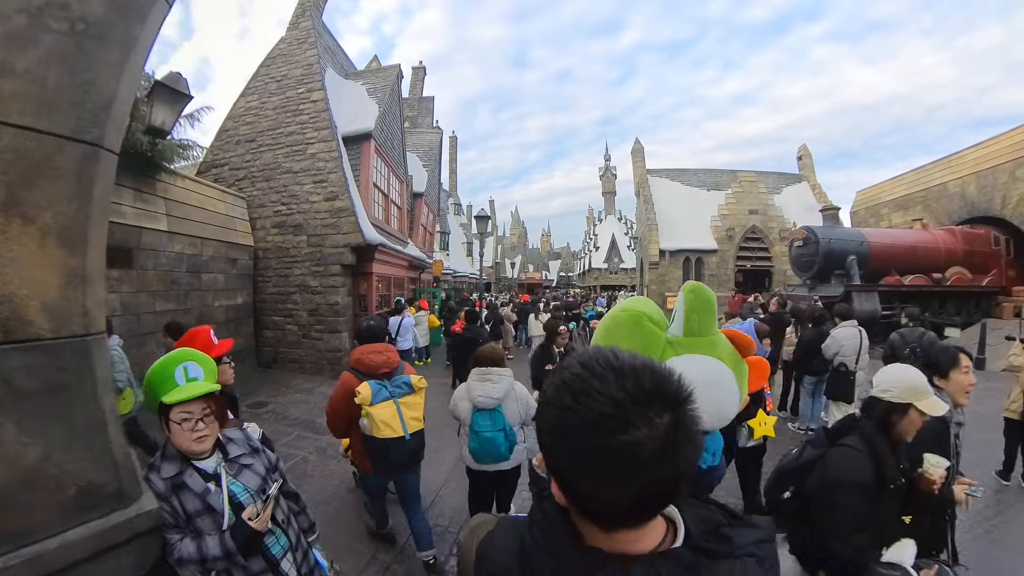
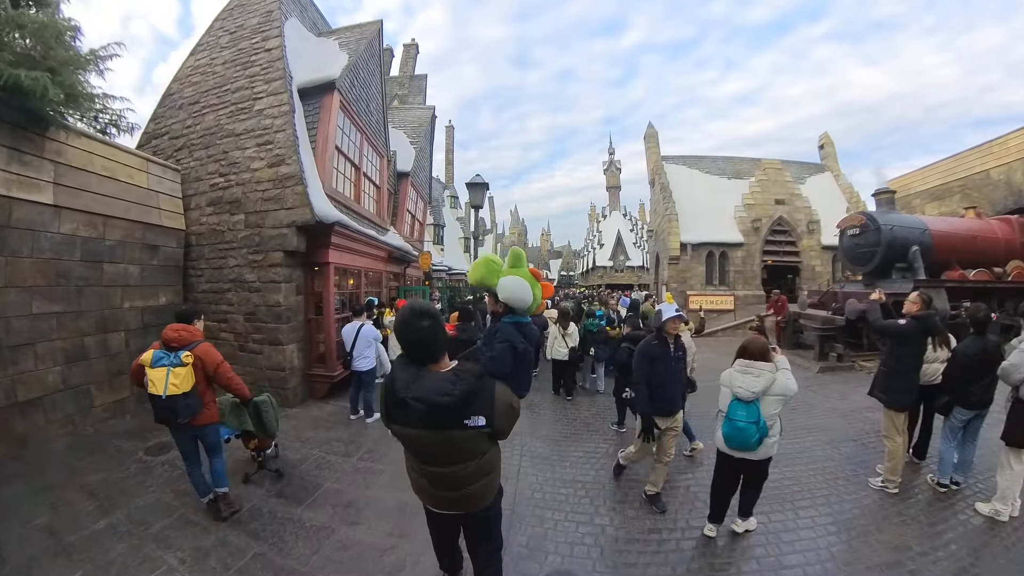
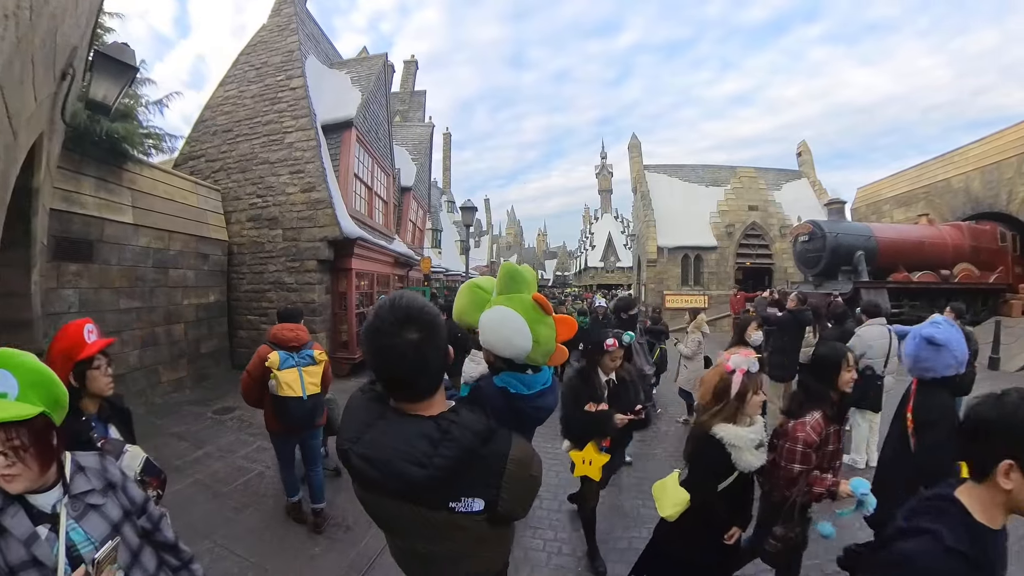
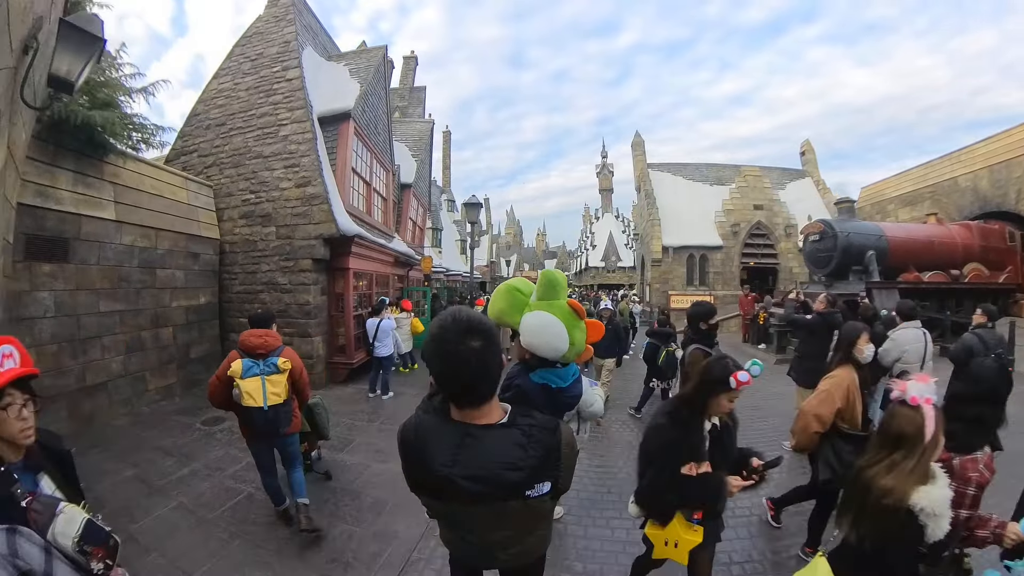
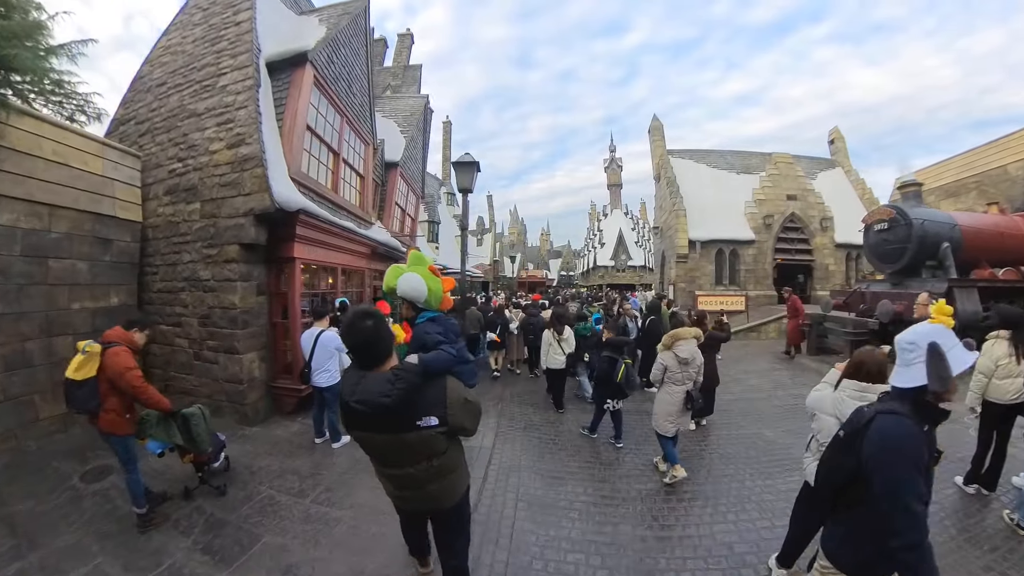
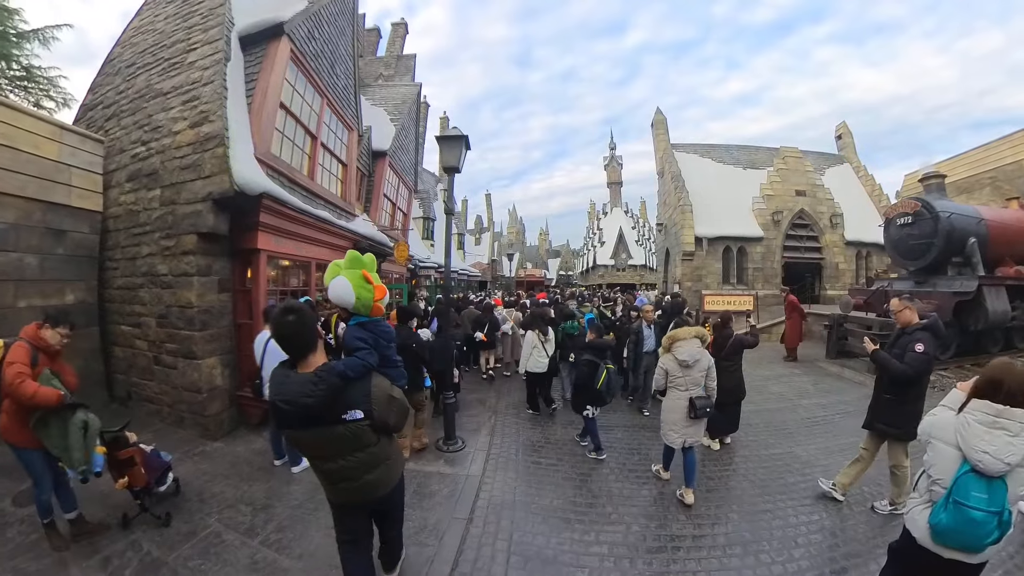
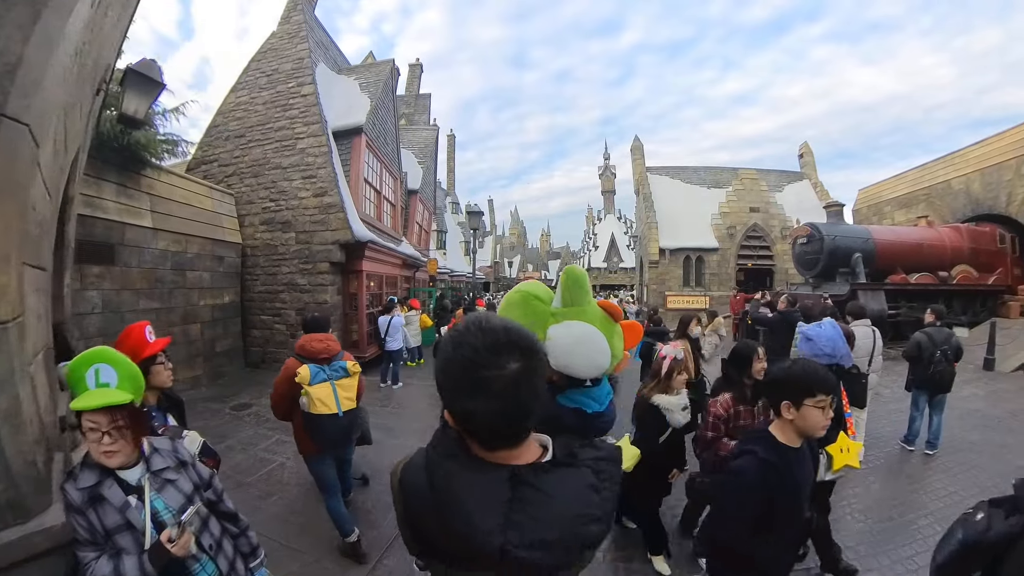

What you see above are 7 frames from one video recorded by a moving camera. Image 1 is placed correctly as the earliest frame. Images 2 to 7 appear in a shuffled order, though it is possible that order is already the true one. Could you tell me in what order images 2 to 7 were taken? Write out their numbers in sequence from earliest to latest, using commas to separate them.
7, 3, 4, 2, 5, 6
